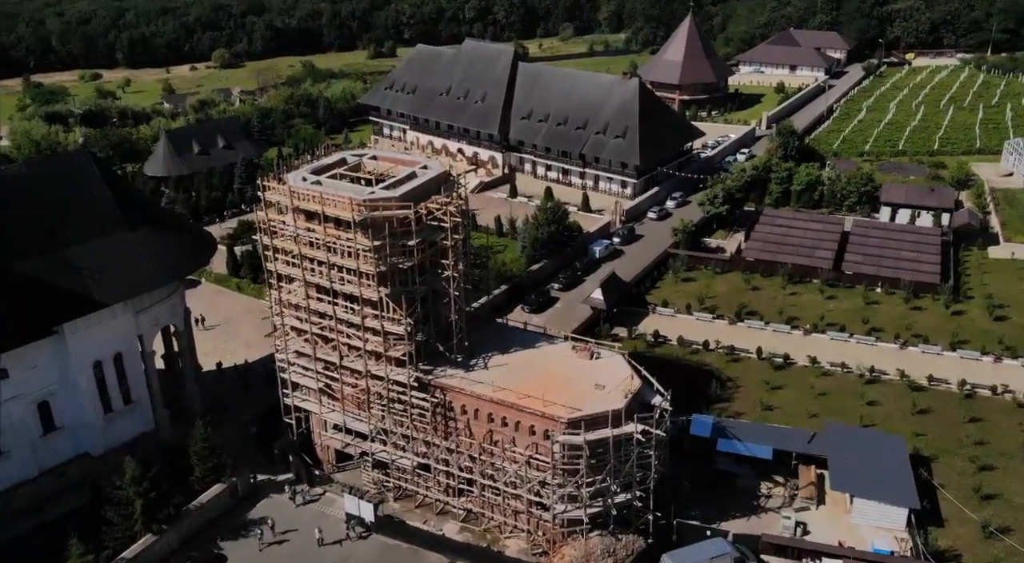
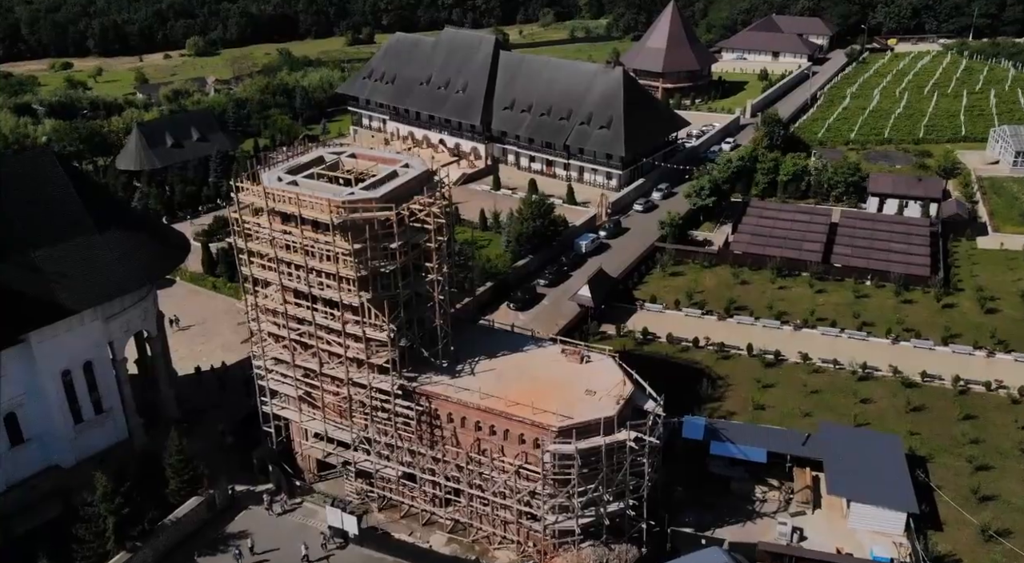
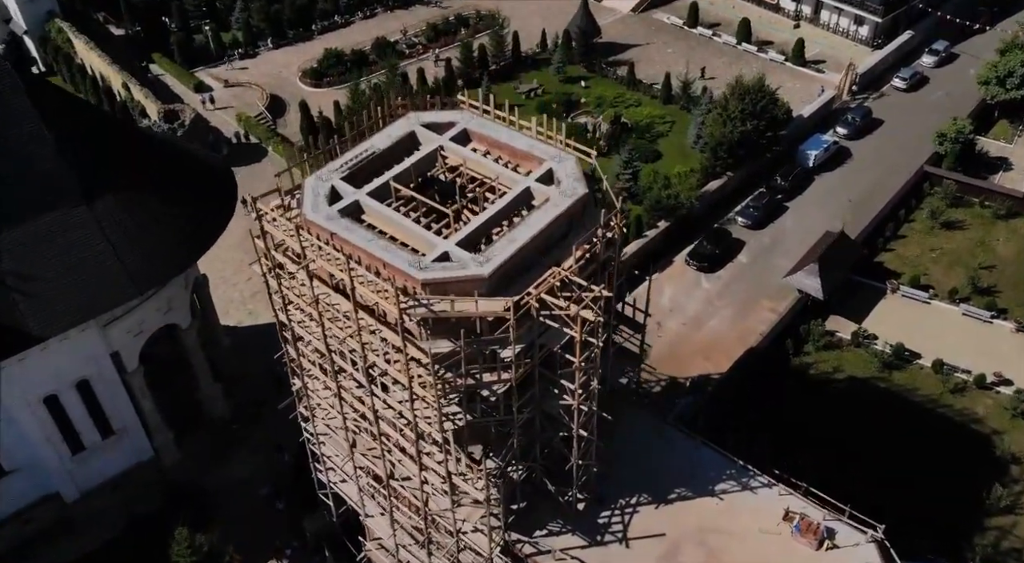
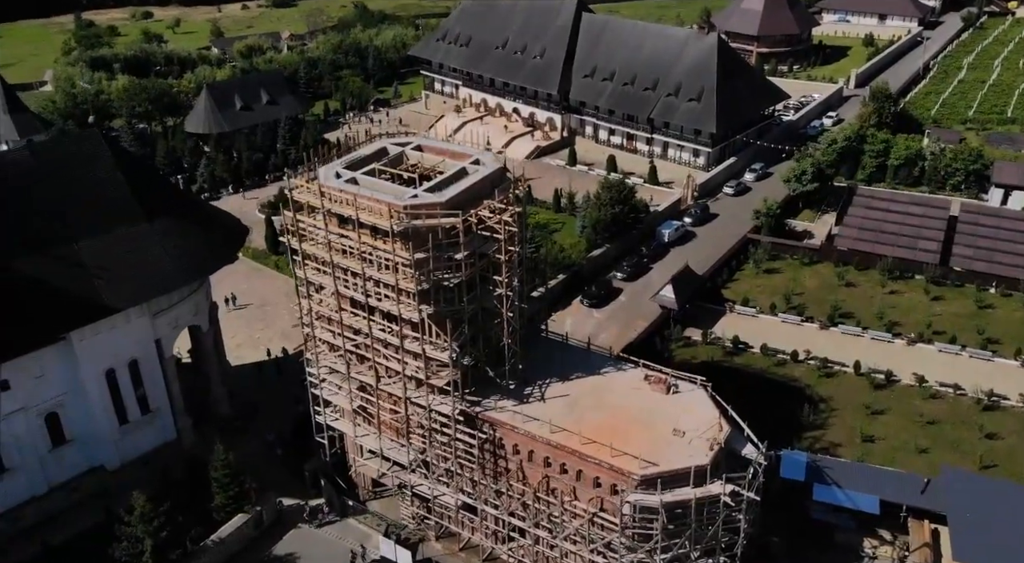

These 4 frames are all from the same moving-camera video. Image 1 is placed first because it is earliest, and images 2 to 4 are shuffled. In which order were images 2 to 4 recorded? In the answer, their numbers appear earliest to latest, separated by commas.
2, 4, 3
